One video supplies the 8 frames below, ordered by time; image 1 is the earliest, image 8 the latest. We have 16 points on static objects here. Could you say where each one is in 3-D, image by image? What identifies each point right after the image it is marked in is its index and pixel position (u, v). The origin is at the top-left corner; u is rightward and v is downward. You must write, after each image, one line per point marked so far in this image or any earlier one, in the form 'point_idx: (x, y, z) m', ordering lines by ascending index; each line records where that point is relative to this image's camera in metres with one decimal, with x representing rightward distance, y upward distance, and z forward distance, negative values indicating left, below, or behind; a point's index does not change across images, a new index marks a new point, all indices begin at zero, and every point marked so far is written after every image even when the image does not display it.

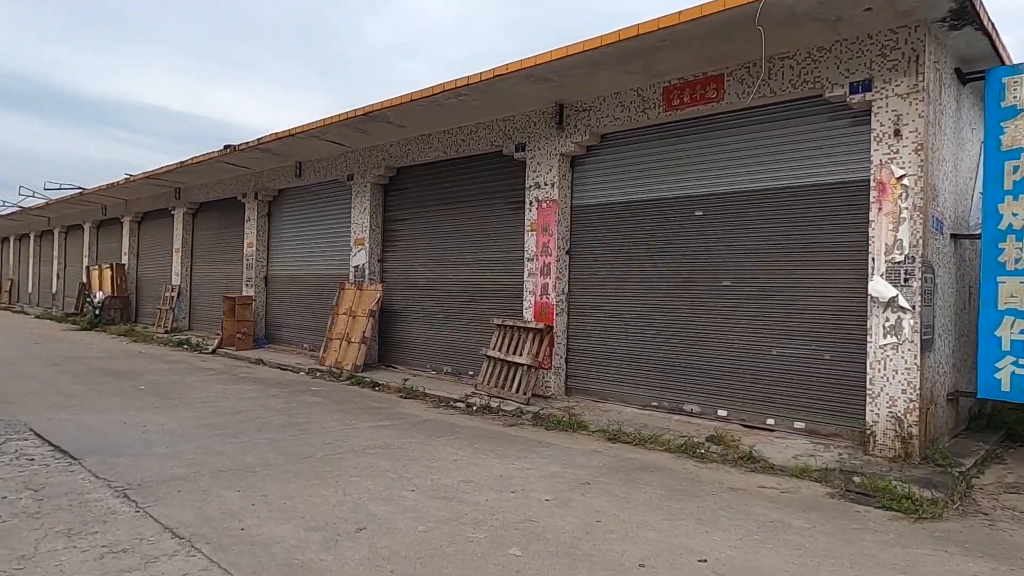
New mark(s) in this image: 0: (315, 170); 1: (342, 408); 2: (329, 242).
0: (-3.7, +2.2, +12.3) m
1: (-2.0, -1.4, +7.6) m
2: (-3.4, +0.9, +12.2) m
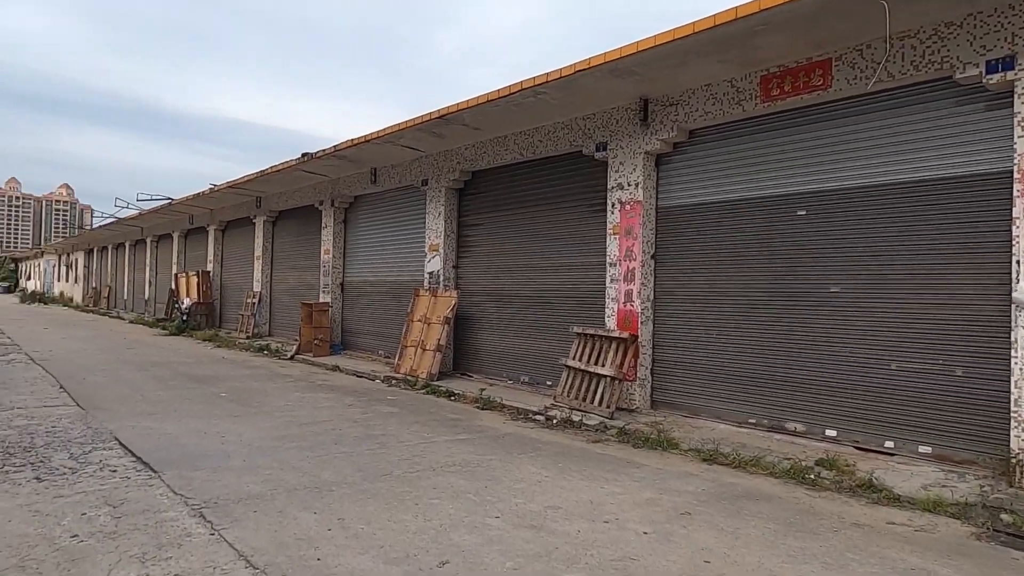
0: (-2.3, +2.1, +12.2) m
1: (-1.0, -1.5, +7.4) m
2: (-2.0, +0.7, +12.1) m
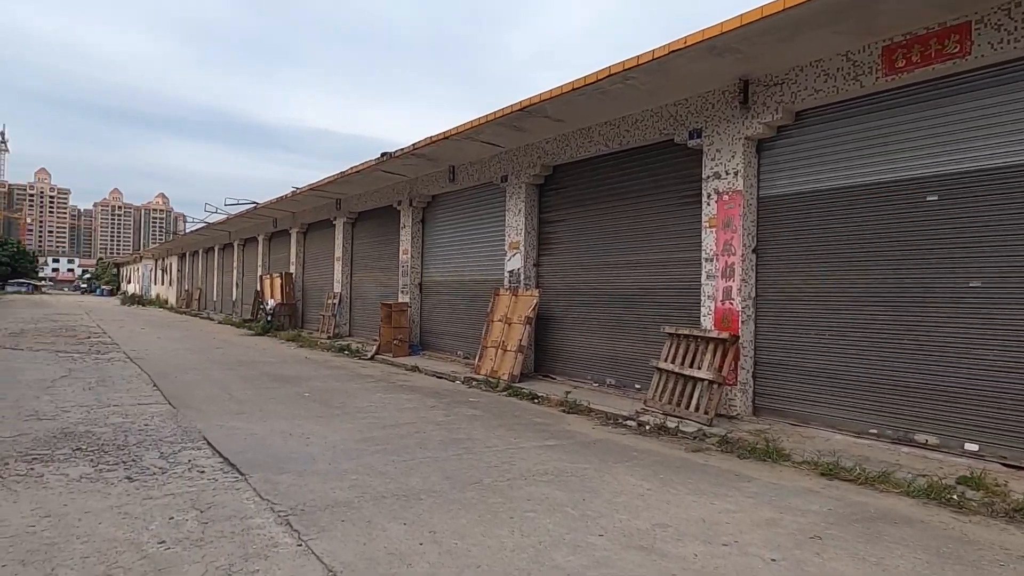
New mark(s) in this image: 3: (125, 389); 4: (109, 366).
0: (-0.8, +2.1, +12.0) m
1: (-0.1, -1.5, +7.1) m
2: (-0.5, +0.7, +11.9) m
3: (-5.1, -1.3, +8.7) m
4: (-6.7, -1.3, +11.1) m
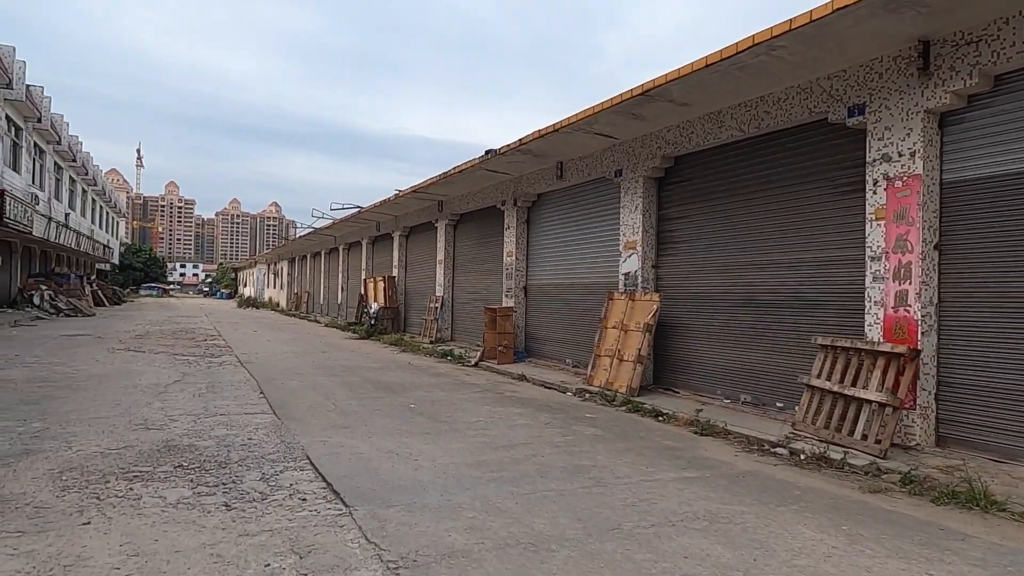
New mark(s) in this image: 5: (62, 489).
0: (+1.1, +2.0, +11.2) m
1: (+1.1, -1.5, +6.2) m
2: (+1.4, +0.7, +11.1) m
3: (-3.6, -1.4, +8.5) m
4: (-4.9, -1.4, +11.1) m
5: (-3.1, -1.4, +4.5) m
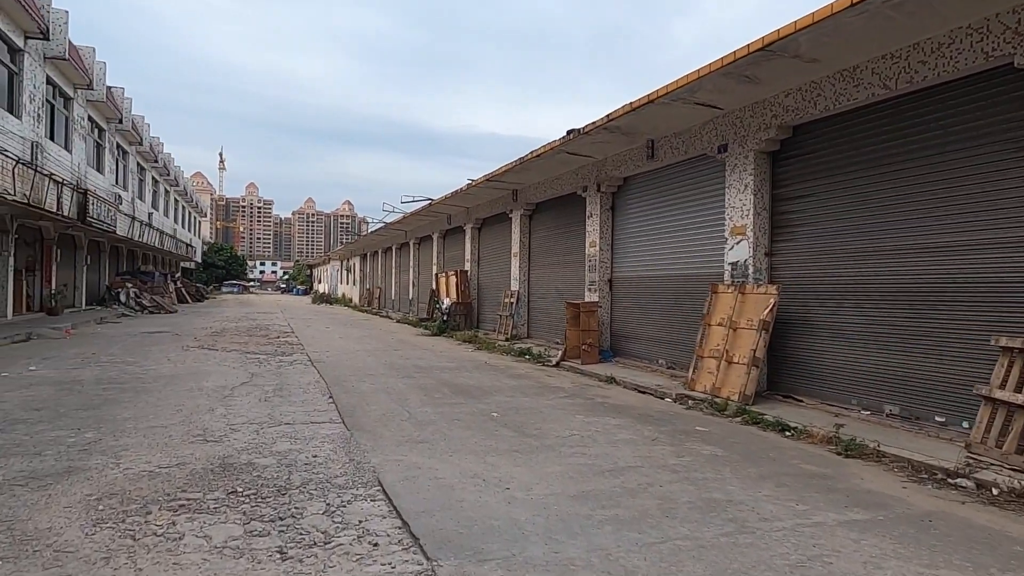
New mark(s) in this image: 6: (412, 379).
0: (+2.4, +2.1, +10.0) m
1: (+1.9, -1.4, +5.1) m
2: (+2.7, +0.8, +9.8) m
3: (-2.5, -1.3, +7.8) m
4: (-3.5, -1.3, +10.5) m
5: (-2.4, -1.3, +3.8) m
6: (-1.5, -1.4, +9.8) m
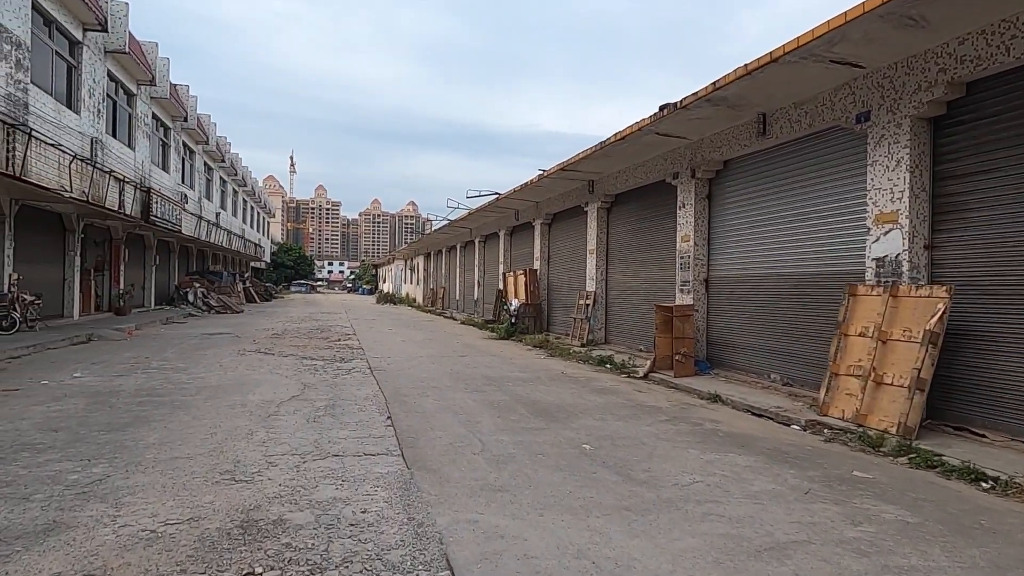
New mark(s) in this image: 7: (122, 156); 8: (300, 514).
0: (+3.5, +2.1, +8.4) m
1: (+2.6, -1.4, +3.5) m
2: (+3.7, +0.8, +8.2) m
3: (-1.6, -1.4, +6.6) m
4: (-2.3, -1.3, +9.4) m
5: (-1.9, -1.4, +2.6) m
6: (-0.4, -1.4, +8.5) m
7: (-10.1, +3.4, +17.1) m
8: (-1.3, -1.4, +4.0) m
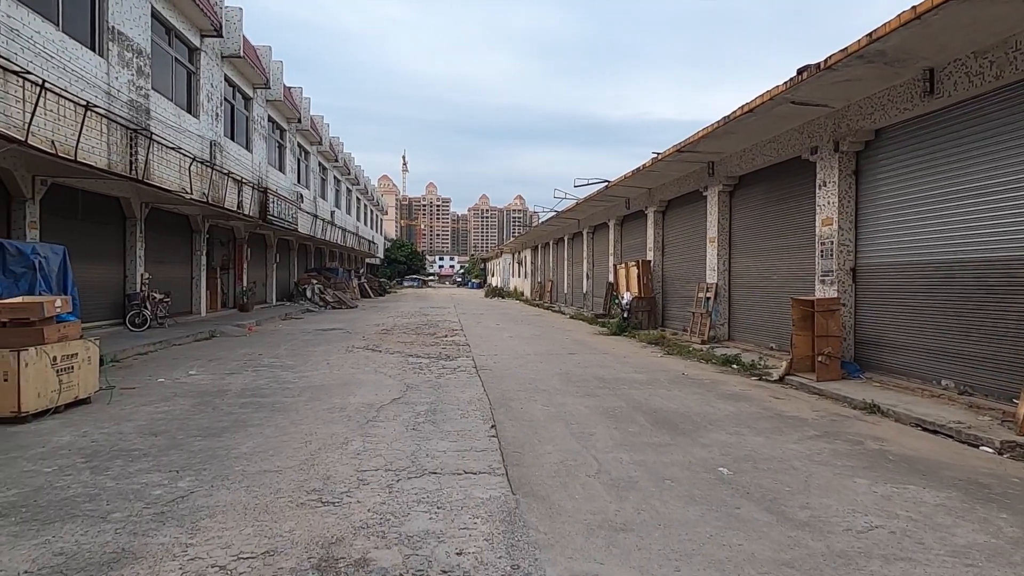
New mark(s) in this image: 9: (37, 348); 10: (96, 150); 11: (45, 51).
0: (+4.7, +2.2, +6.9) m
1: (+3.1, -1.4, +2.3) m
2: (+4.9, +0.9, +6.7) m
3: (-0.5, -1.3, +6.1) m
4: (-0.8, -1.3, +8.9) m
5: (-1.4, -1.4, +2.1) m
6: (+1.0, -1.3, +7.7) m
7: (-7.3, +3.5, +17.7) m
8: (-0.6, -1.4, +3.4) m
9: (-4.6, -0.6, +6.4) m
10: (-6.4, +2.1, +10.1) m
11: (-6.6, +3.4, +9.4) m
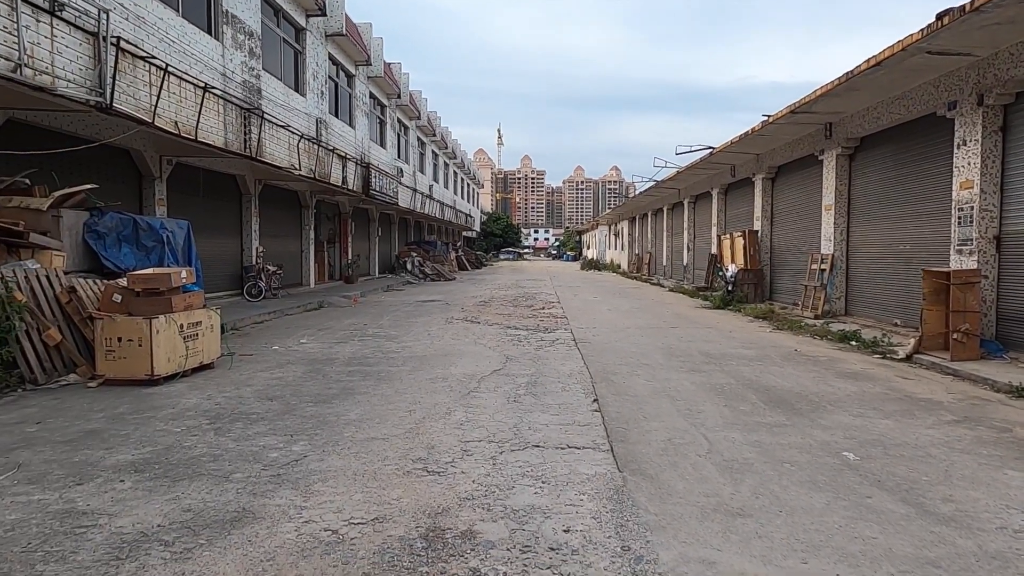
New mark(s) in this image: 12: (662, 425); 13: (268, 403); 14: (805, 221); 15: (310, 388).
0: (+5.7, +2.5, +5.9) m
1: (+3.4, -1.3, +1.7) m
2: (+5.9, +1.2, +5.7) m
3: (+0.4, -1.1, +6.0) m
4: (+0.5, -0.9, +8.8) m
5: (-1.1, -1.3, +2.2) m
6: (+2.1, -1.0, +7.4) m
7: (-4.6, +4.2, +18.2) m
8: (-0.1, -1.2, +3.4) m
9: (-3.6, -0.3, +6.8) m
10: (-4.8, +2.6, +10.7) m
11: (-5.2, +3.8, +9.9) m
12: (+1.2, -1.1, +5.3) m
13: (-2.2, -1.0, +6.0) m
14: (+6.1, +1.4, +13.8) m
15: (-2.0, -1.0, +6.6) m
